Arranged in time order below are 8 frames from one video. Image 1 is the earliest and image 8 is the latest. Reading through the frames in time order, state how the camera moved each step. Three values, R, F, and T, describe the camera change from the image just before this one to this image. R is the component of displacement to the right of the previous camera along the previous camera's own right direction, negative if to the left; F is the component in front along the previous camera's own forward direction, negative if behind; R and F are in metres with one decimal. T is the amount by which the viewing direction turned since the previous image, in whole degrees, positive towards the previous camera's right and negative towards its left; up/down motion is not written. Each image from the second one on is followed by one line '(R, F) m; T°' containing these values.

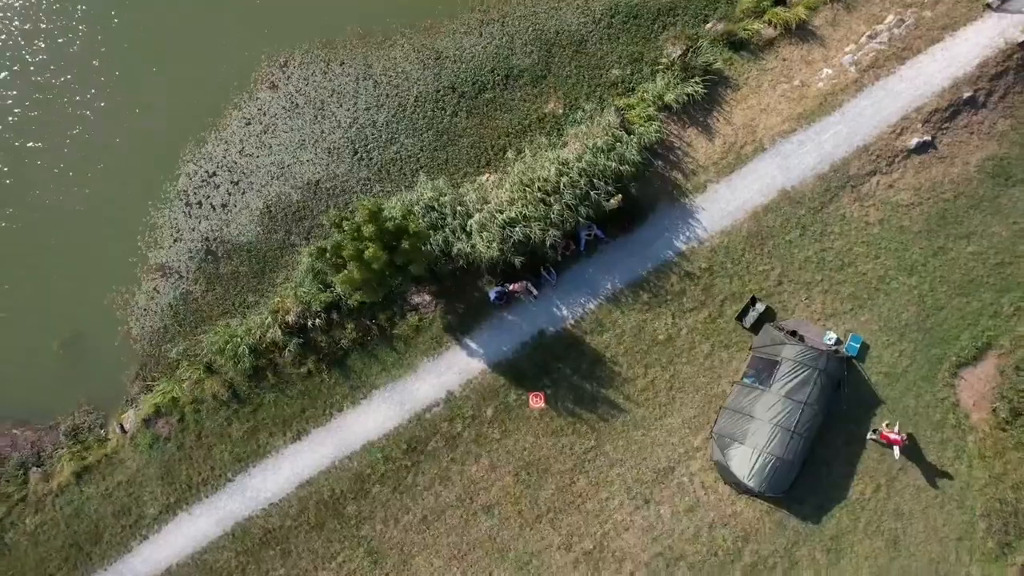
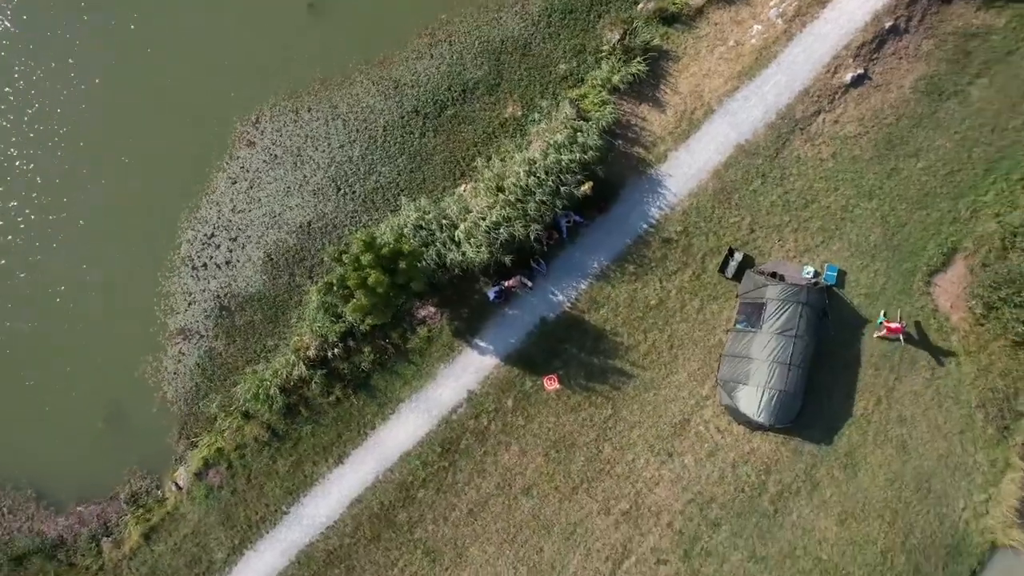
(+0.4, -1.0) m; 0°
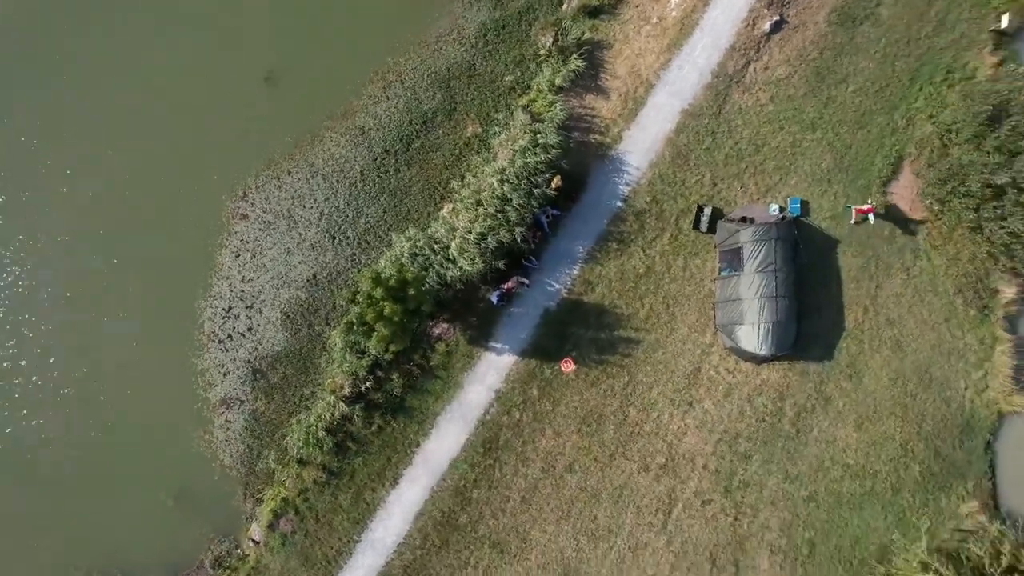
(+0.1, -1.3) m; 0°
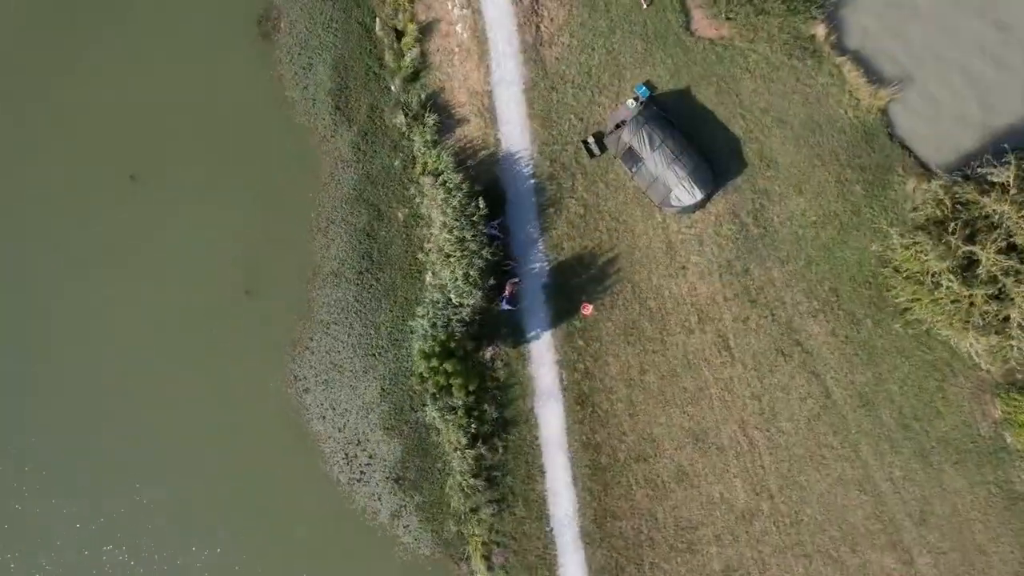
(+0.2, -1.9) m; 0°
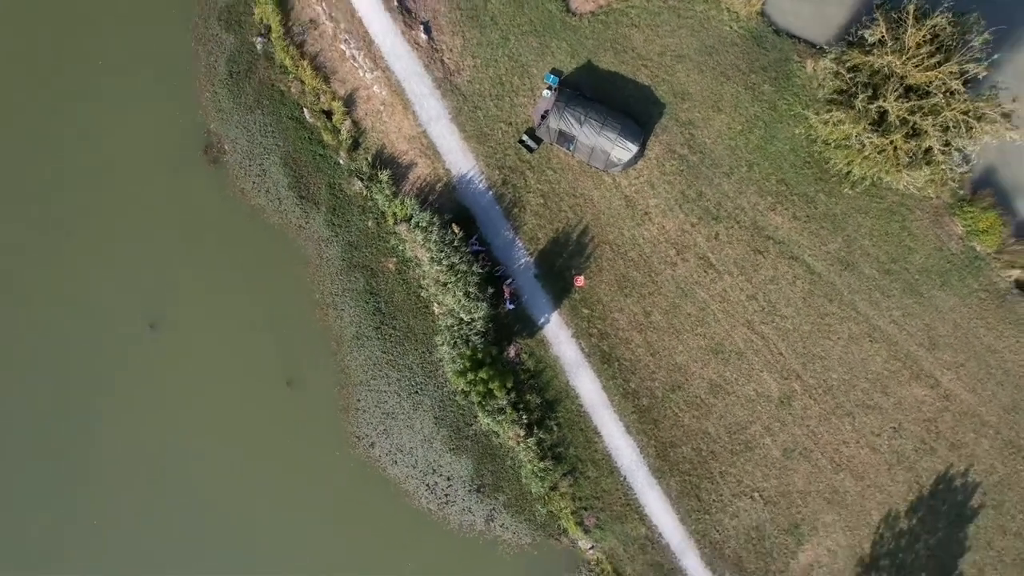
(+0.4, -2.0) m; 0°
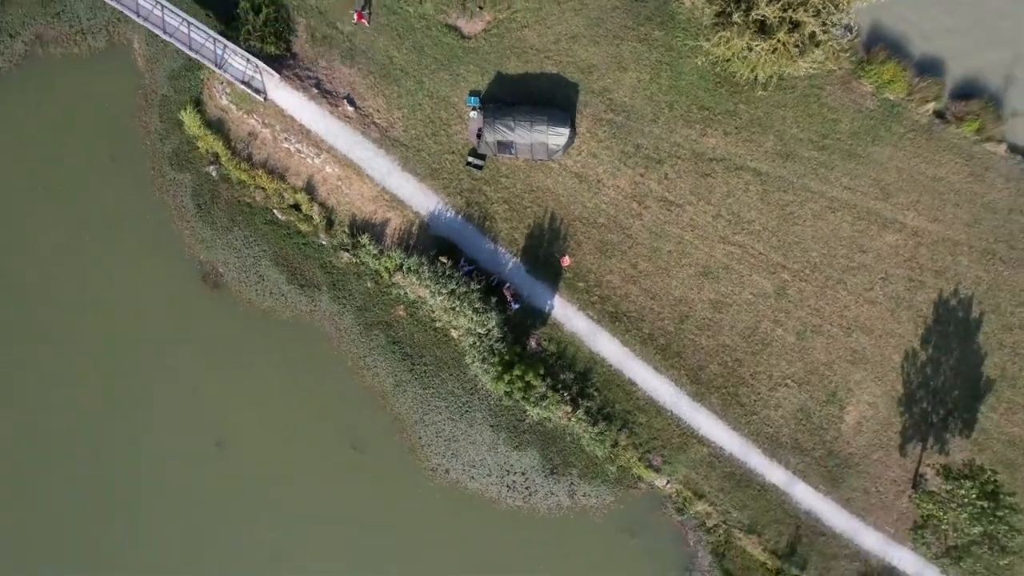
(+0.3, -2.0) m; 0°
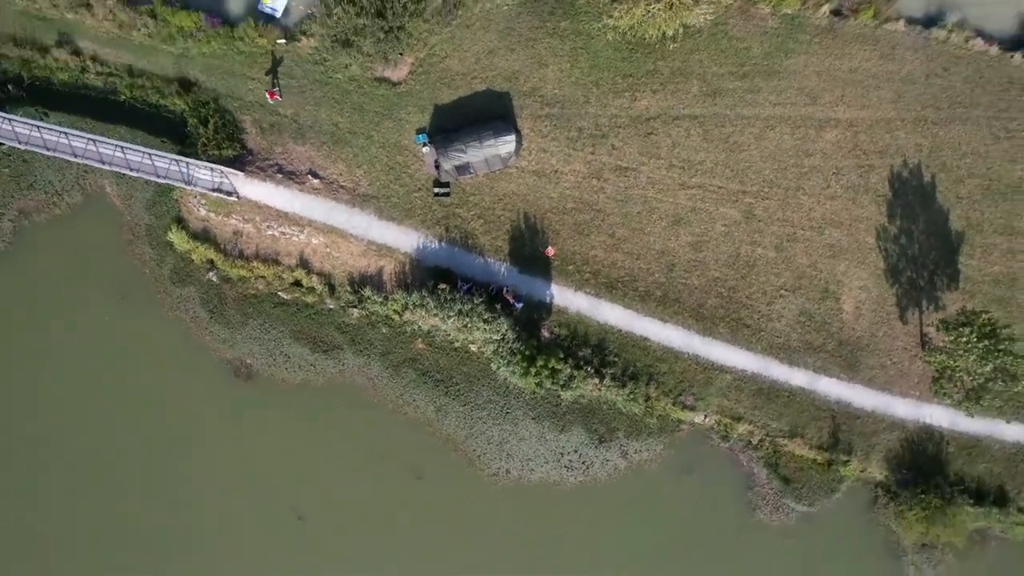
(+0.3, -1.7) m; 0°
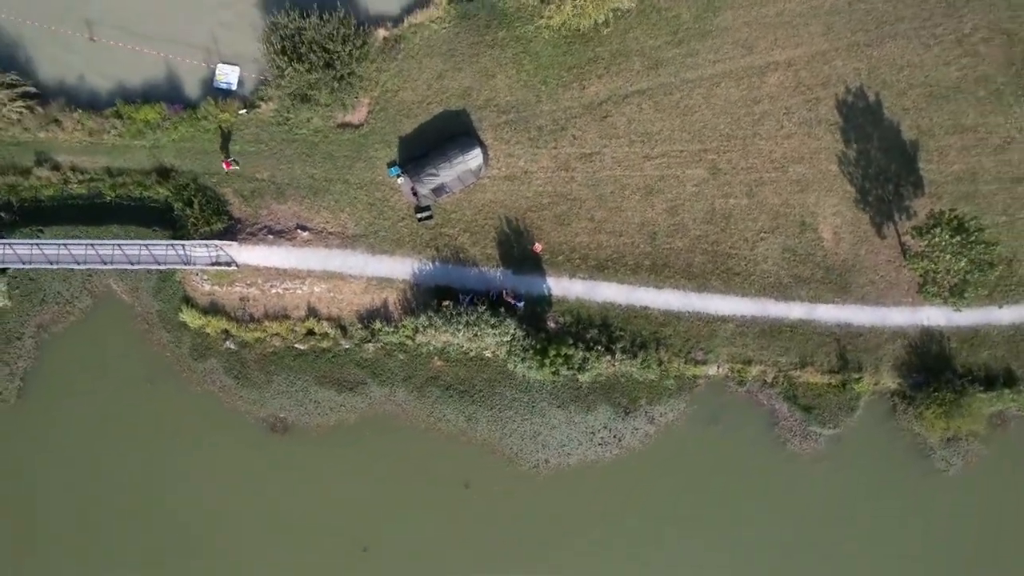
(+0.3, -1.2) m; 0°
